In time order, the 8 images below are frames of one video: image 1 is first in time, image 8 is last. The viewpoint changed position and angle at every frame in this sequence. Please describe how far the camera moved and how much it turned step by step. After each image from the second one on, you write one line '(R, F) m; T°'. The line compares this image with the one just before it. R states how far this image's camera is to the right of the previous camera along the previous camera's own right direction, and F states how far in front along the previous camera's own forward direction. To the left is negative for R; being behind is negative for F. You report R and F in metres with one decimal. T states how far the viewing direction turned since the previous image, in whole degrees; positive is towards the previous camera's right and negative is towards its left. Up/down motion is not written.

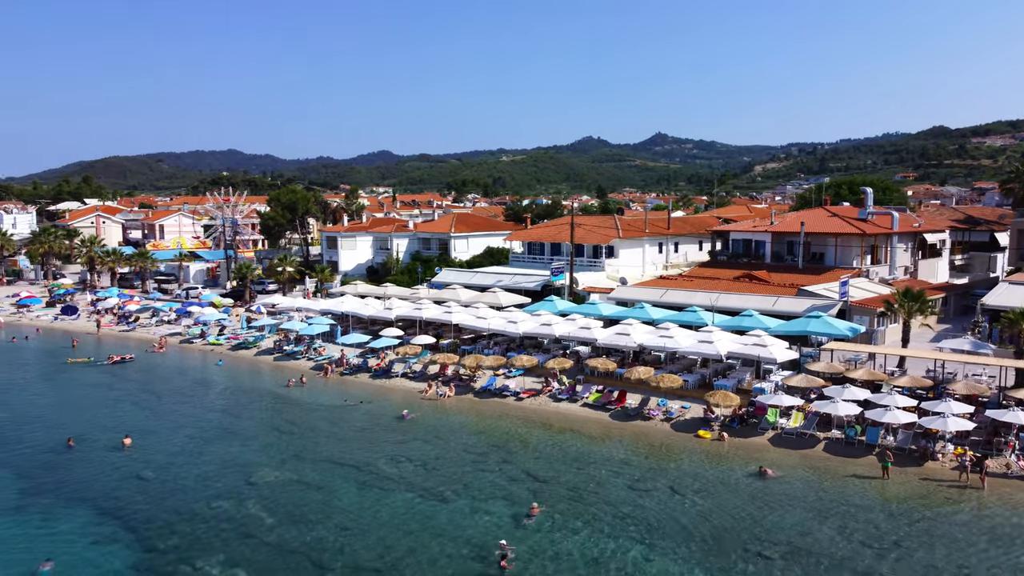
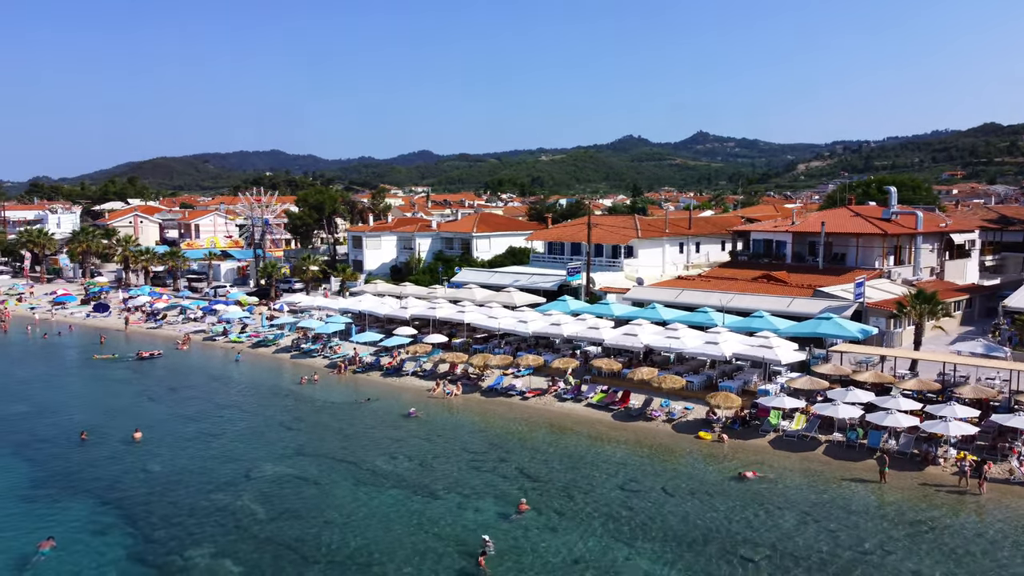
(+1.3, -0.1) m; -3°
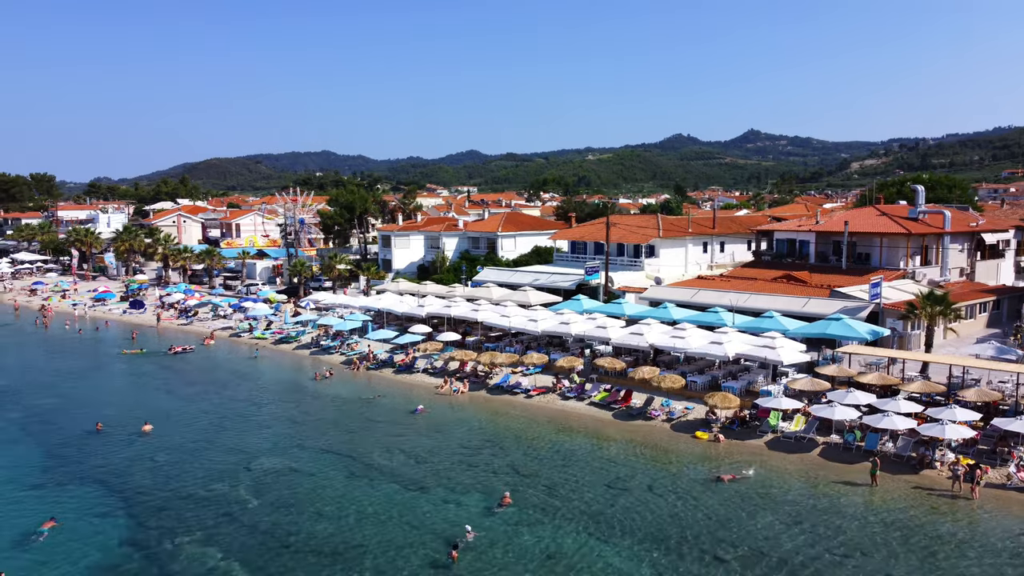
(+1.6, -0.2) m; -3°
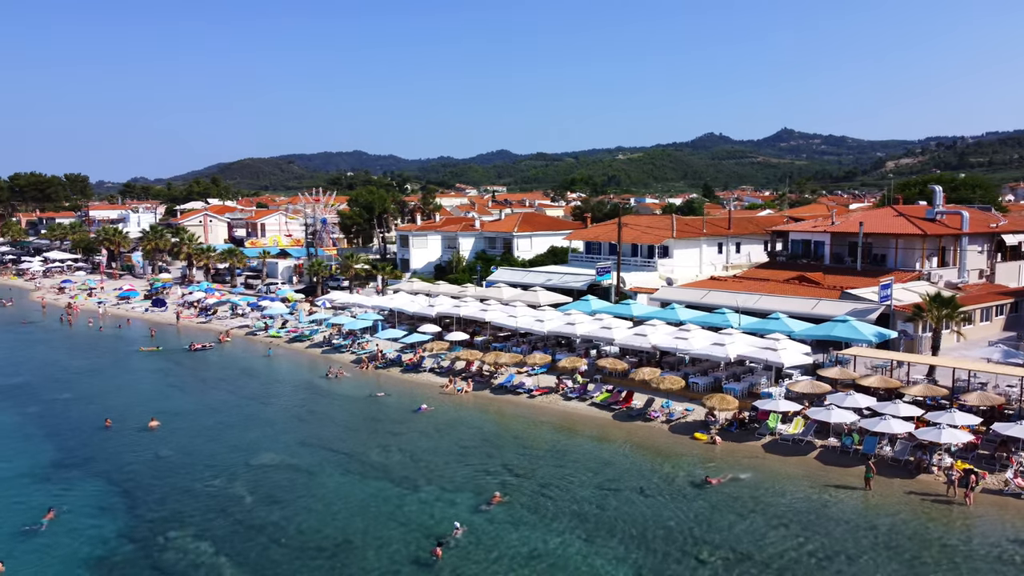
(+1.0, -0.1) m; -2°
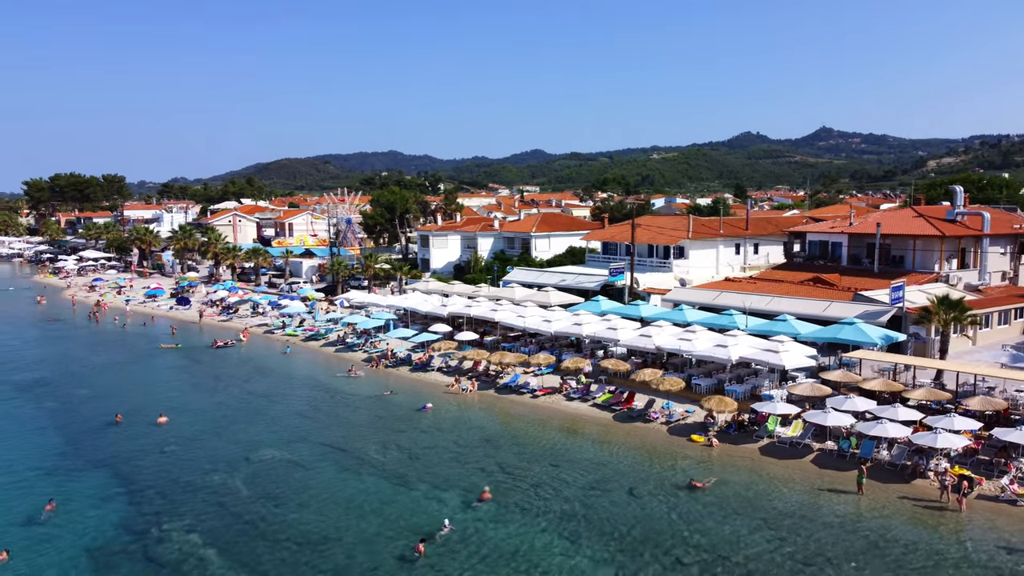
(+1.2, -0.2) m; -2°
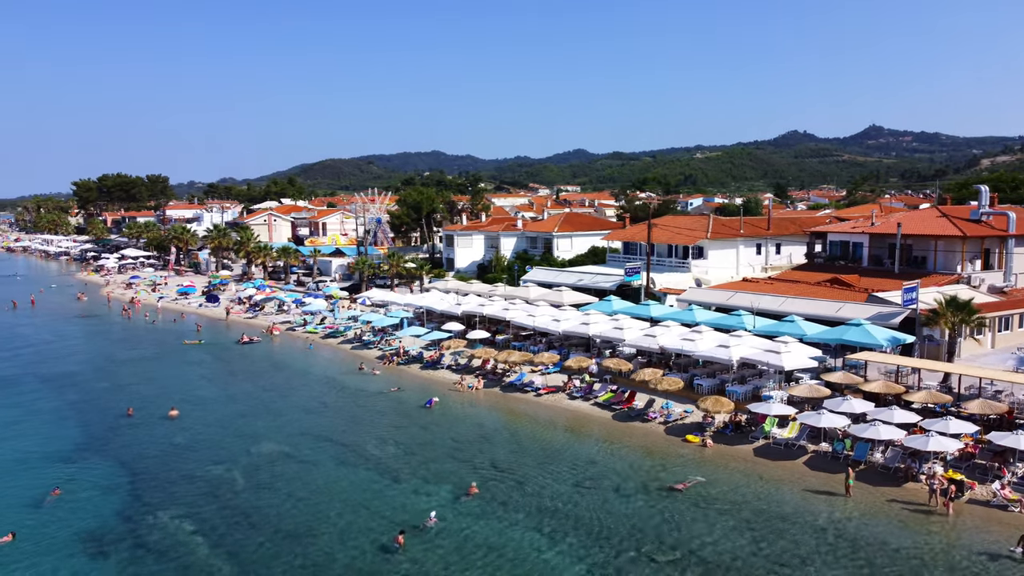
(+1.5, -0.3) m; -3°
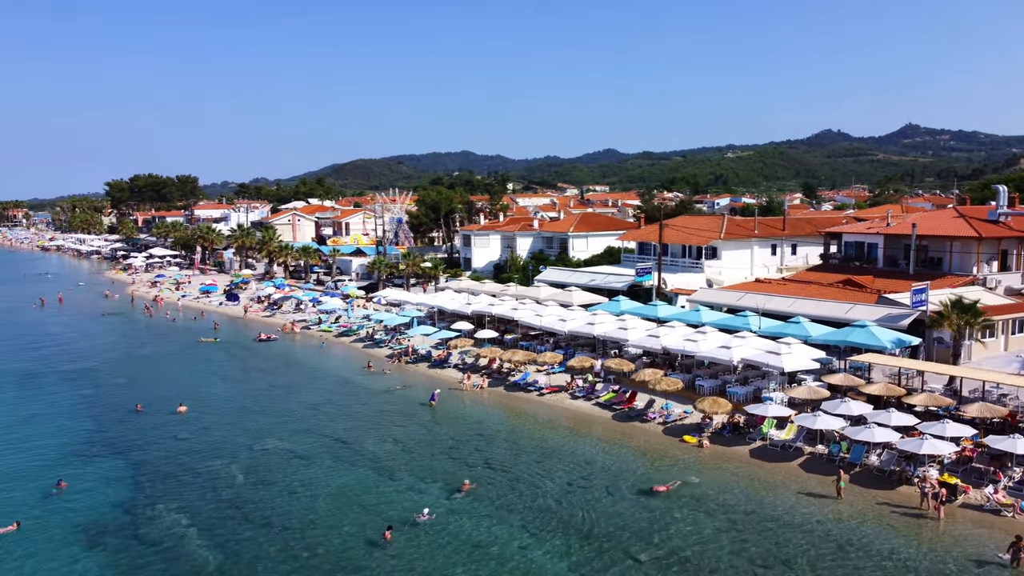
(+1.0, -0.2) m; -2°
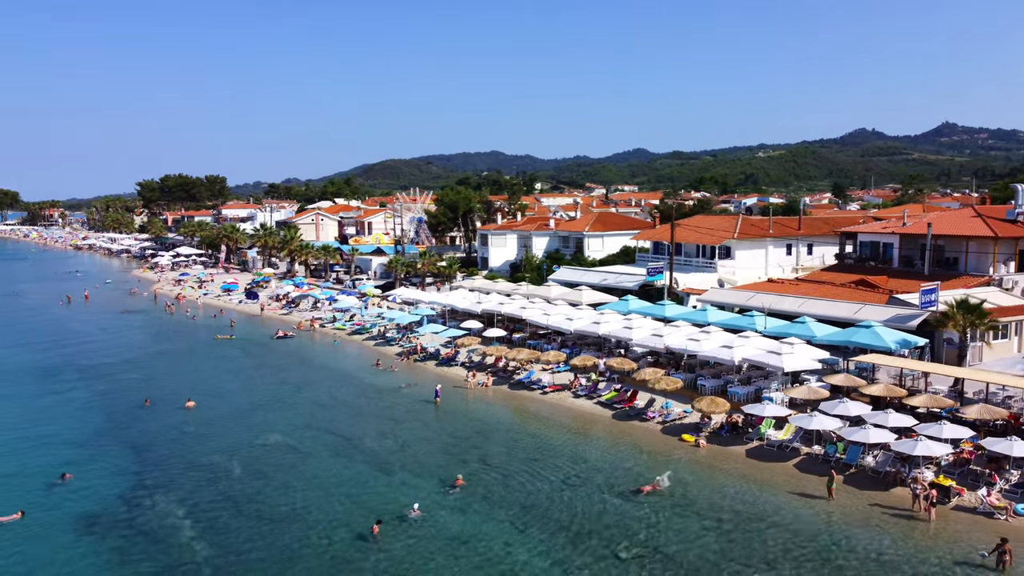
(+1.0, -0.2) m; -2°
